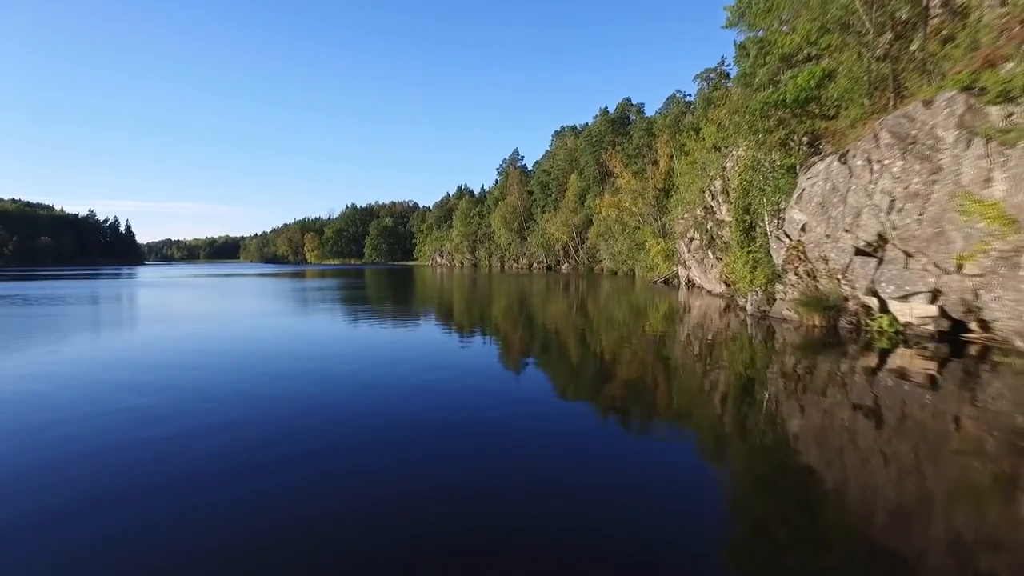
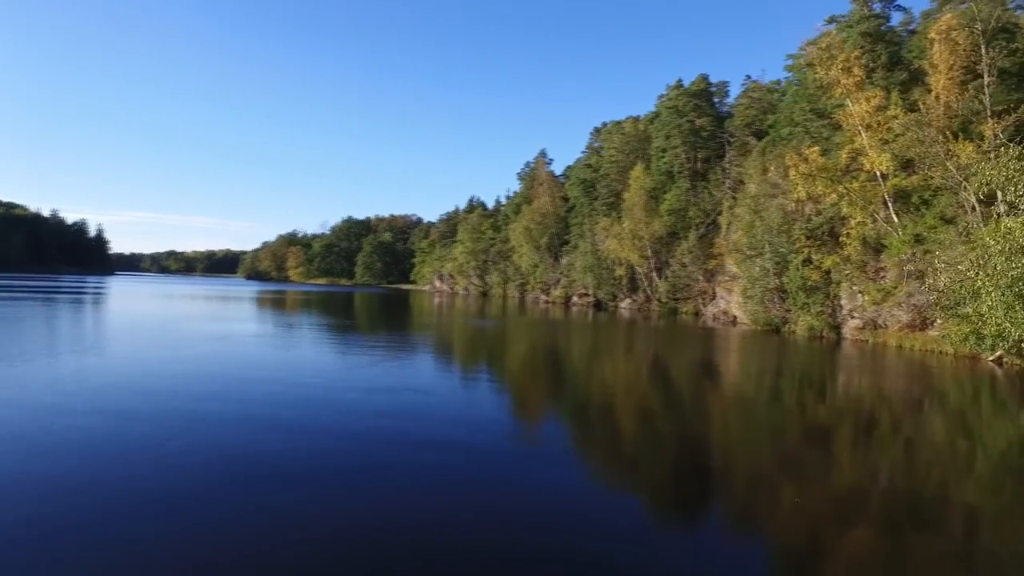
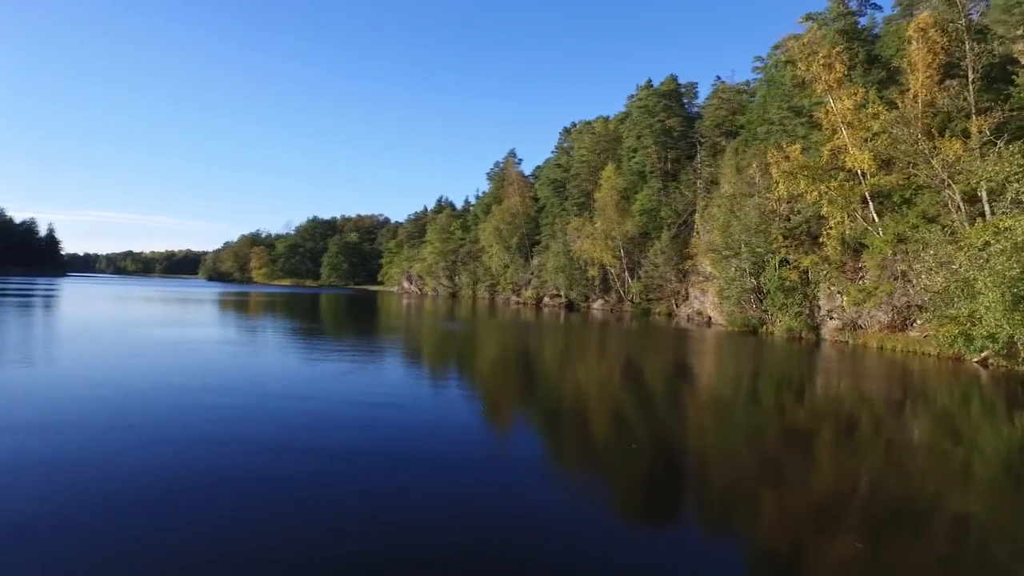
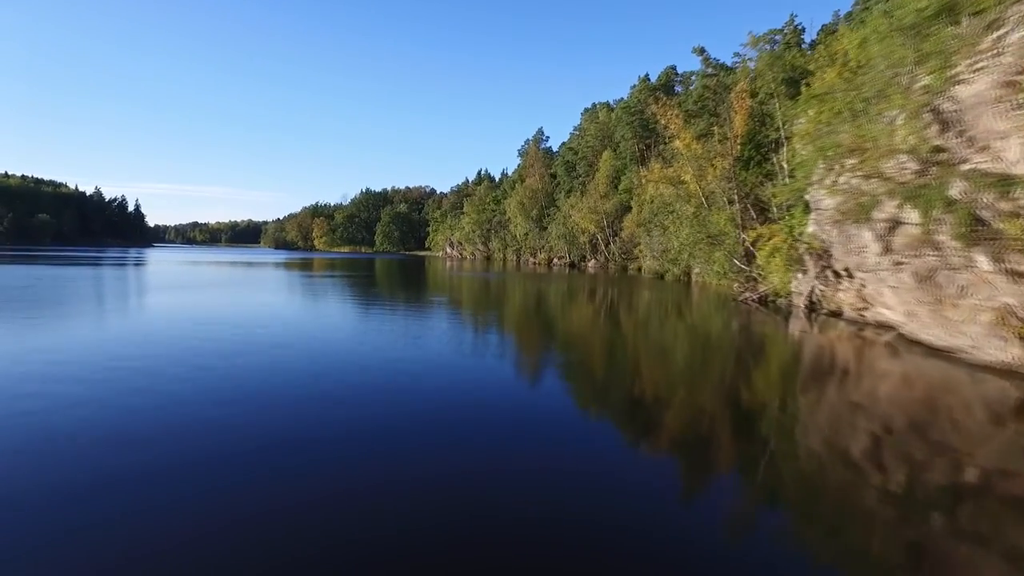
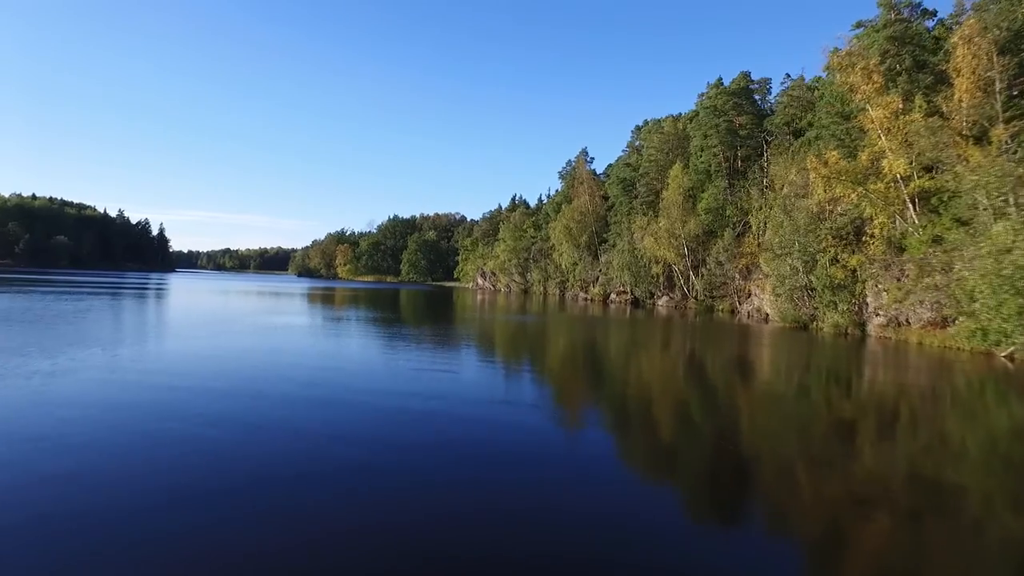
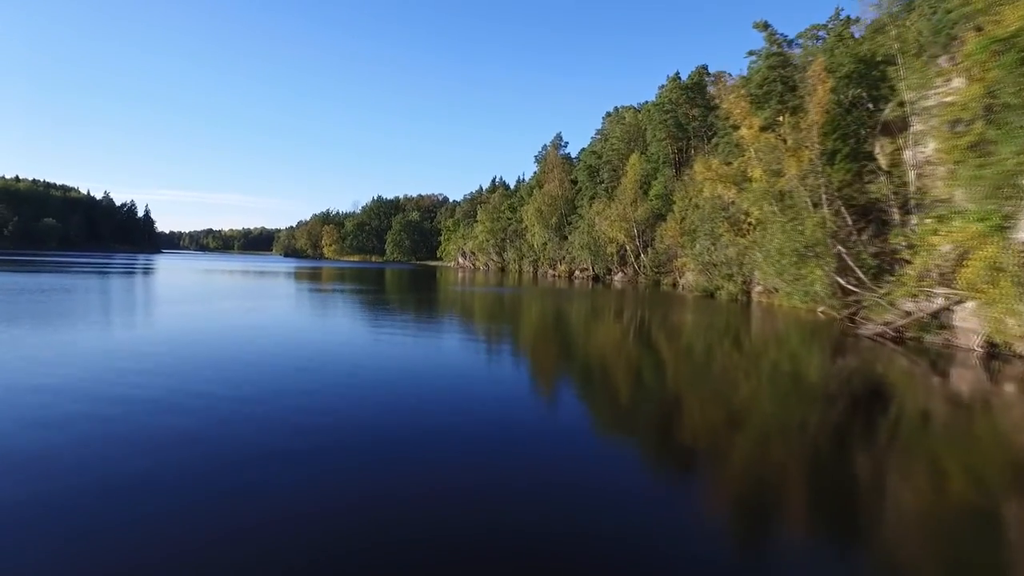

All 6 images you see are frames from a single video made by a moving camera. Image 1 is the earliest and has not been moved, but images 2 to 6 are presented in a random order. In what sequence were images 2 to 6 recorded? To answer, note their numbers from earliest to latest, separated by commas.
4, 6, 5, 2, 3
